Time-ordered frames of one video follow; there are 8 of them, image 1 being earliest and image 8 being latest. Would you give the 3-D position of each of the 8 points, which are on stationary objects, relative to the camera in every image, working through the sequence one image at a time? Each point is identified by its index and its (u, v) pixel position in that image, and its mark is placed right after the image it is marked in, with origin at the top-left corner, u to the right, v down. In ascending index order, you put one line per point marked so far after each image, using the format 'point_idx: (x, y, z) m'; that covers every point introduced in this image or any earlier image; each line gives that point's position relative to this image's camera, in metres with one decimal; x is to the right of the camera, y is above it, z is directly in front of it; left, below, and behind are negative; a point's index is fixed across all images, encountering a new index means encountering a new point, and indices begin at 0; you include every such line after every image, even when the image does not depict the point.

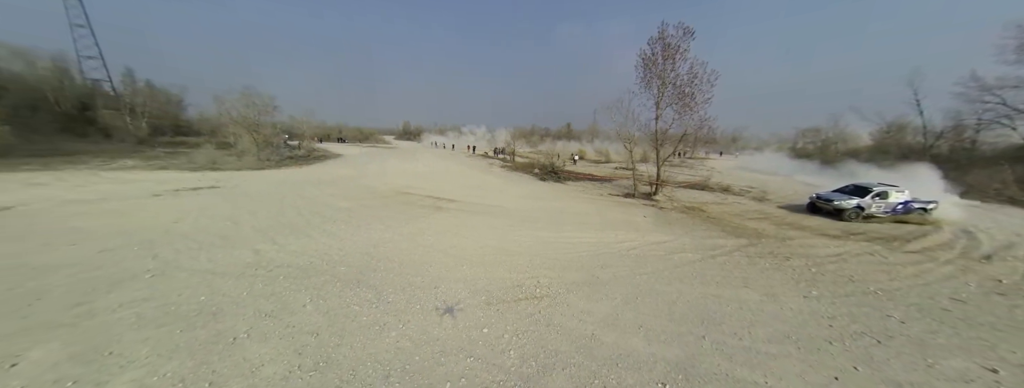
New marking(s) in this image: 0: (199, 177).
0: (-18.4, +1.0, +15.8) m
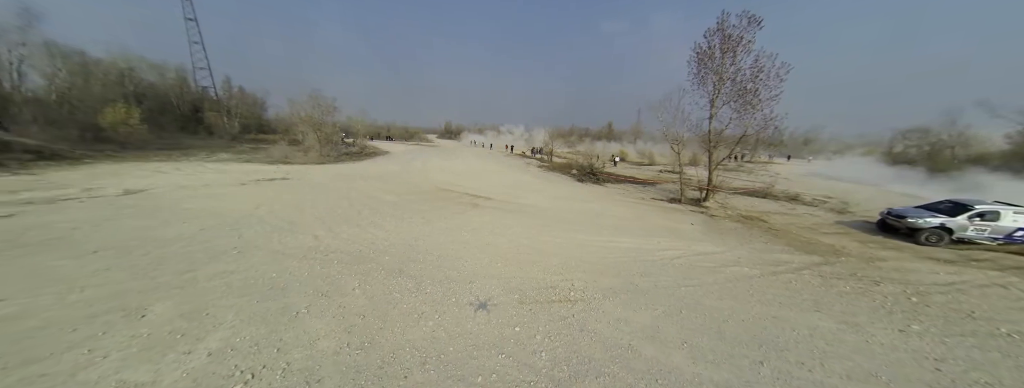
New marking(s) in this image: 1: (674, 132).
0: (-16.1, +1.7, +18.1) m
1: (+7.7, +3.0, +12.7) m
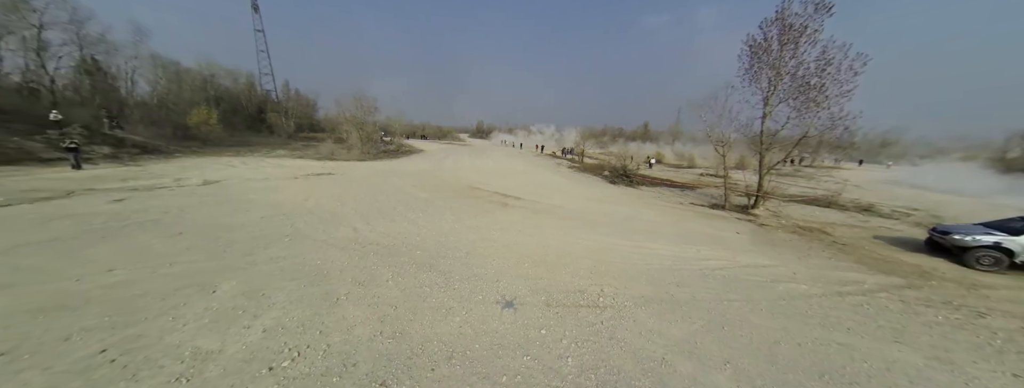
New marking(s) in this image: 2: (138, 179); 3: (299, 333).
0: (-14.0, +2.1, +19.6) m
1: (+9.1, +2.7, +11.8) m
2: (-16.4, +0.7, +11.7) m
3: (-2.7, -1.7, +3.4) m
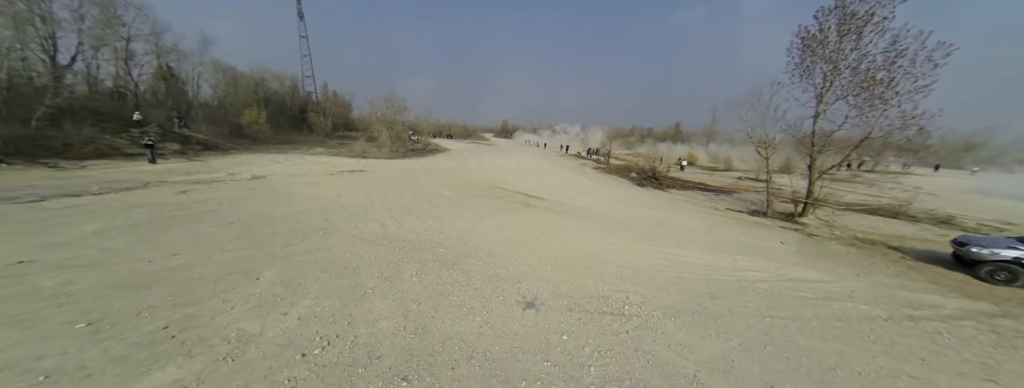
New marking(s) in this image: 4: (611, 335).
0: (-12.2, +2.4, +20.7) m
1: (+10.2, +2.5, +10.9) m
2: (-15.3, +1.0, +13.1) m
3: (-2.4, -1.7, +3.5) m
4: (+1.3, -1.9, +3.5) m
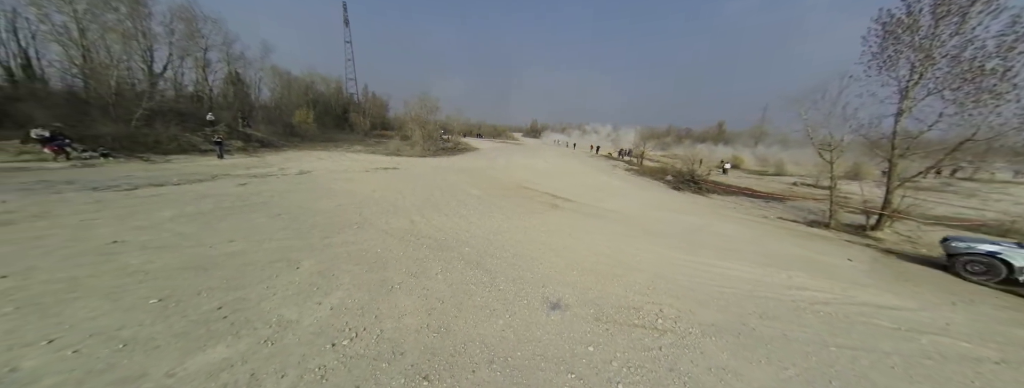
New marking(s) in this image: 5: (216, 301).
0: (-9.9, +2.7, +21.8) m
1: (+11.3, +2.2, +9.7) m
2: (-13.9, +1.4, +14.5) m
3: (-2.1, -1.7, +3.7) m
4: (+1.6, -1.9, +3.3) m
5: (-4.1, -1.5, +3.7) m
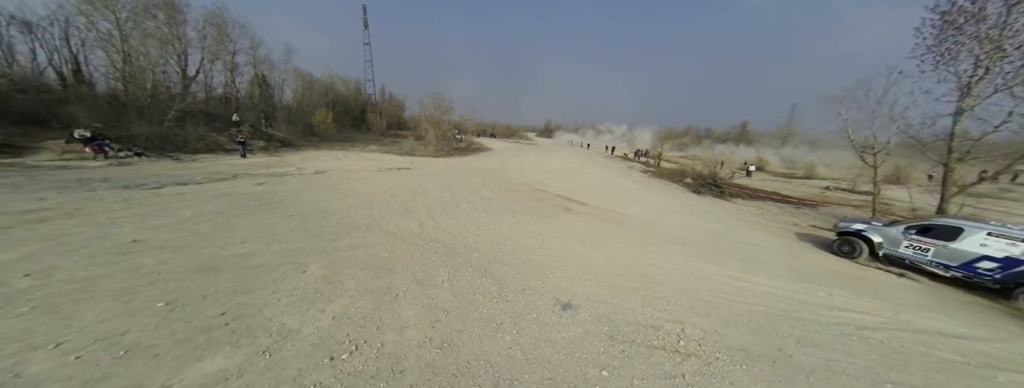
0: (-8.8, +2.8, +22.0) m
1: (+11.7, +1.9, +8.8) m
2: (-13.2, +1.5, +14.9) m
3: (-2.0, -1.7, +3.5) m
4: (+1.7, -2.0, +2.9) m
5: (-4.0, -1.5, +3.6) m
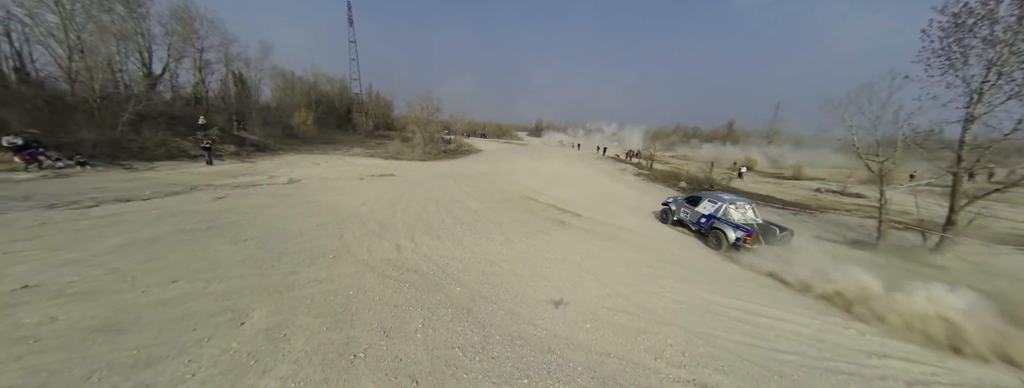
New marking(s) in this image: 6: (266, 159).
0: (-9.6, +2.3, +20.9) m
1: (+11.4, +1.6, +8.4) m
2: (-13.7, +1.0, +13.7) m
3: (-2.1, -2.2, +2.7) m
4: (+1.5, -2.5, +2.2) m
5: (-4.1, -2.0, +2.7) m
6: (-16.9, +2.4, +18.4) m
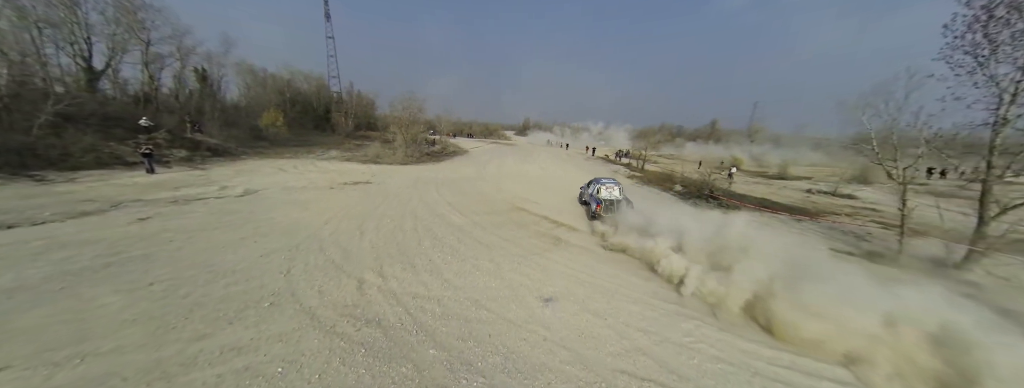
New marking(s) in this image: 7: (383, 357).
0: (-10.5, +1.8, +19.2) m
1: (+11.0, +1.4, +7.7) m
2: (-14.3, +0.4, +11.9) m
3: (-2.2, -2.7, +1.4) m
4: (+1.5, -2.9, +1.1) m
5: (-4.1, -2.5, +1.3) m
6: (-17.7, +1.8, +16.4) m
7: (-1.8, -2.2, +3.7) m
